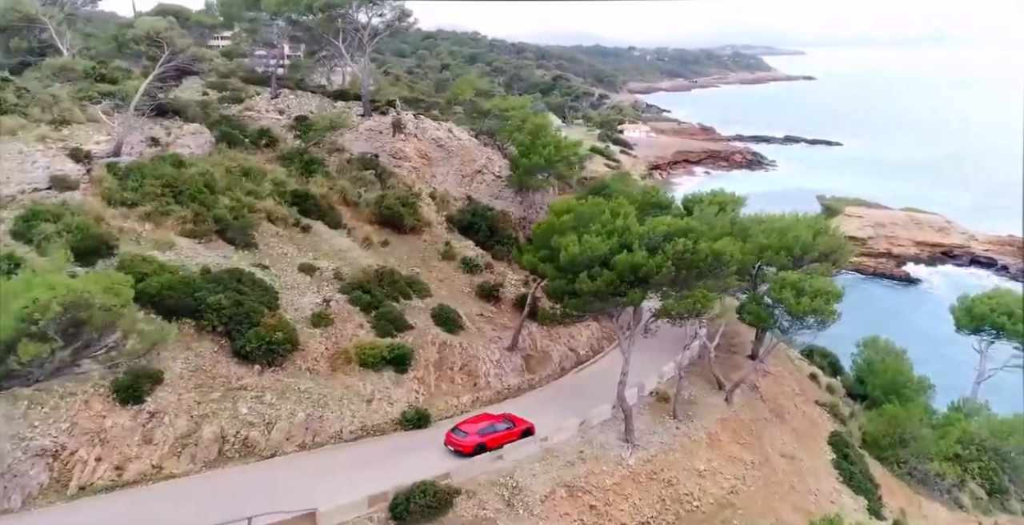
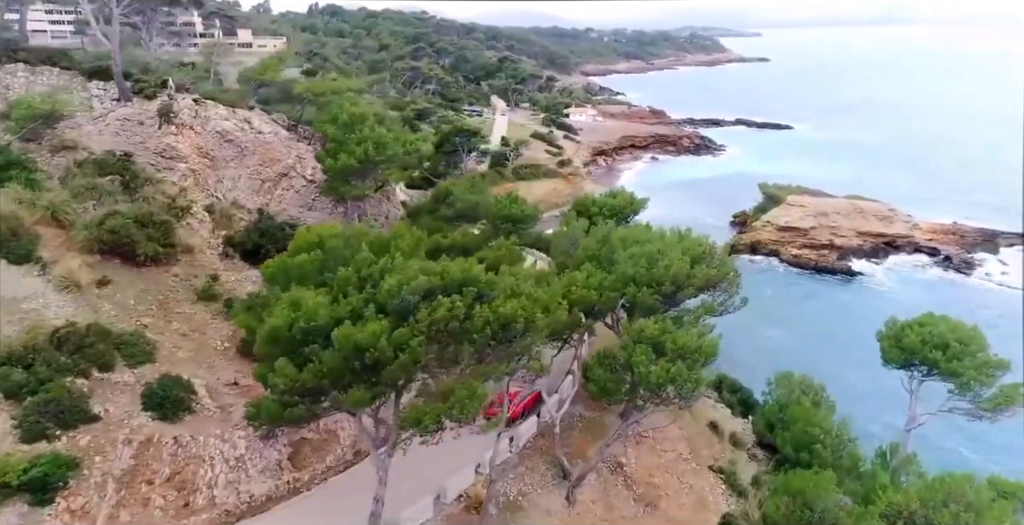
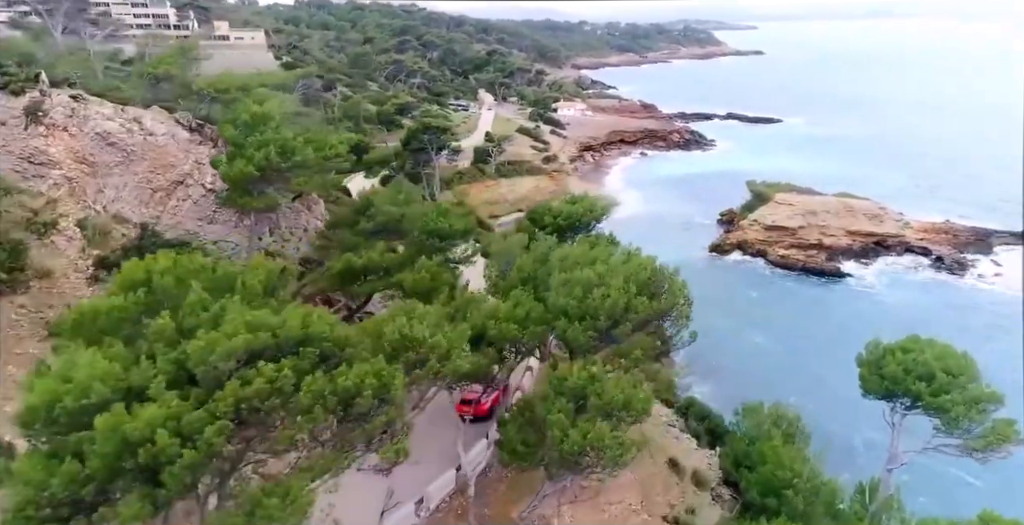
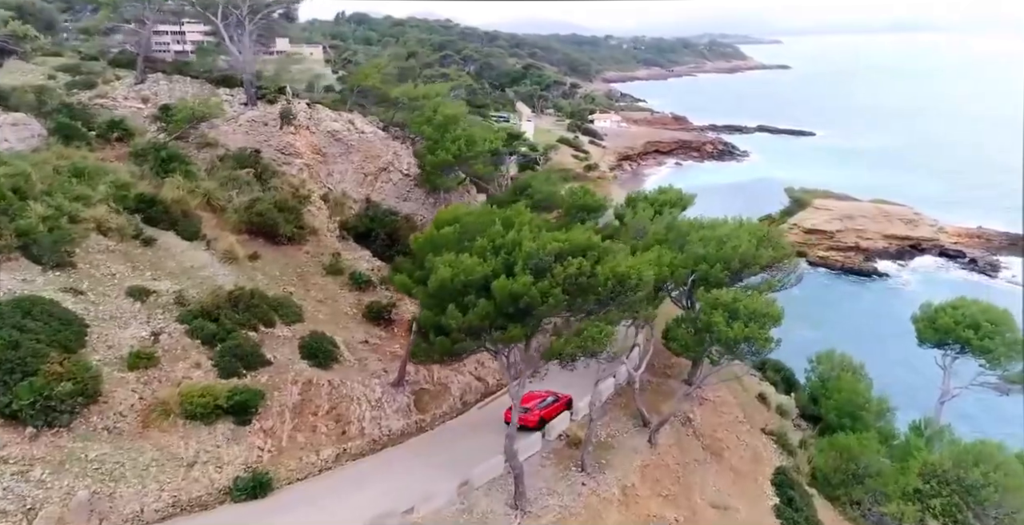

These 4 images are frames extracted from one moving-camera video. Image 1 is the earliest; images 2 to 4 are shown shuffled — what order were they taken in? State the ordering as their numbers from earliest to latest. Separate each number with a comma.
4, 2, 3
